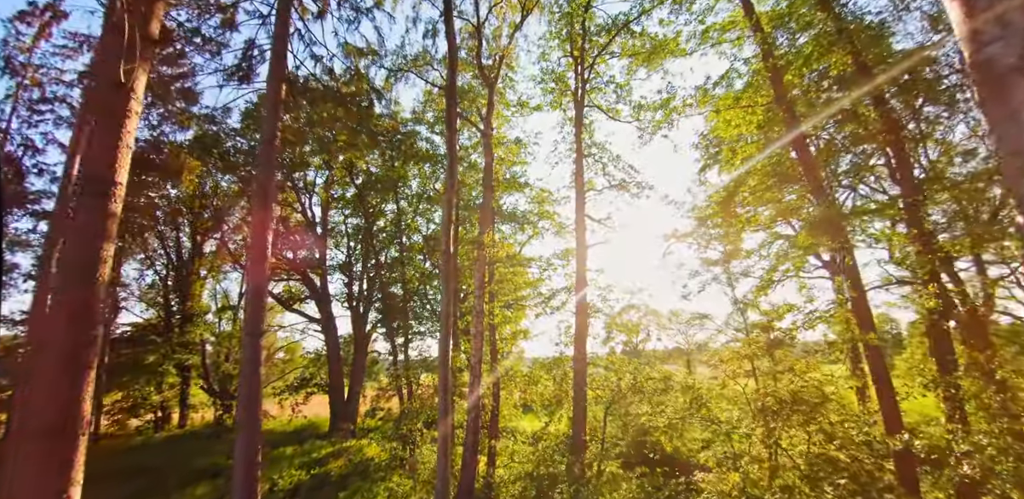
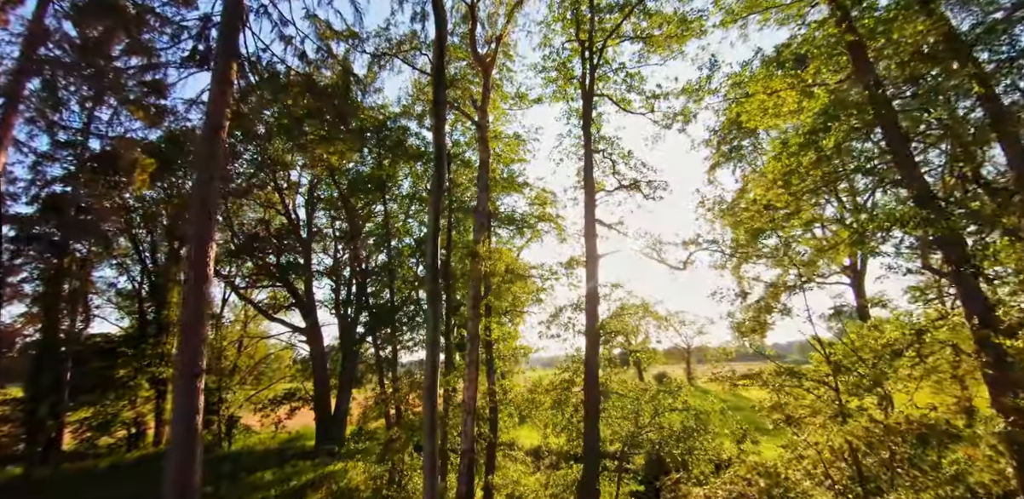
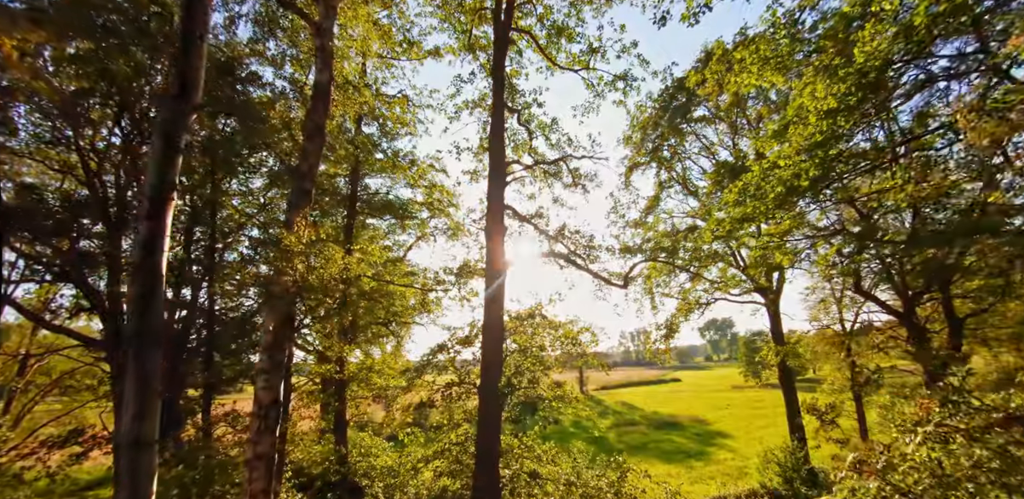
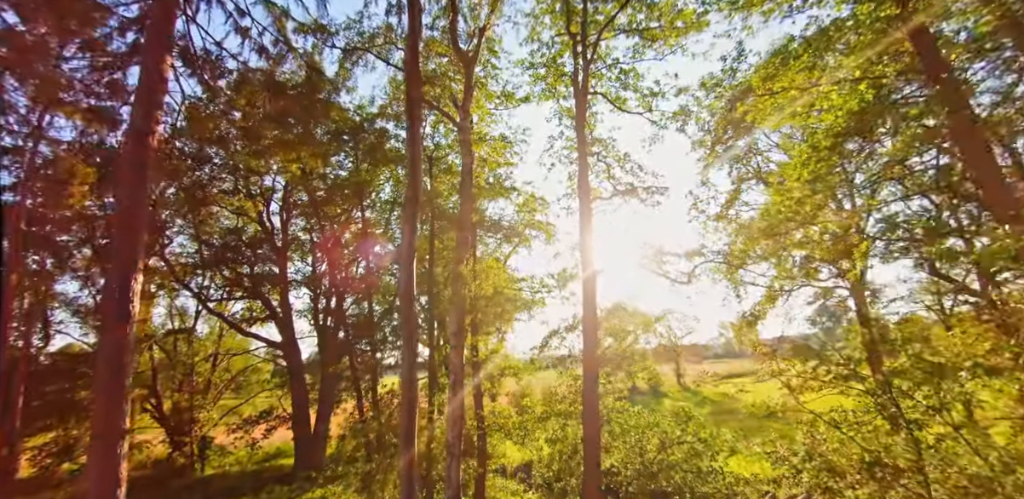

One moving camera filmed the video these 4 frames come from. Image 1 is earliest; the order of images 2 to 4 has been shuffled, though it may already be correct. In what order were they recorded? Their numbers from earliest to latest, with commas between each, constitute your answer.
2, 4, 3
